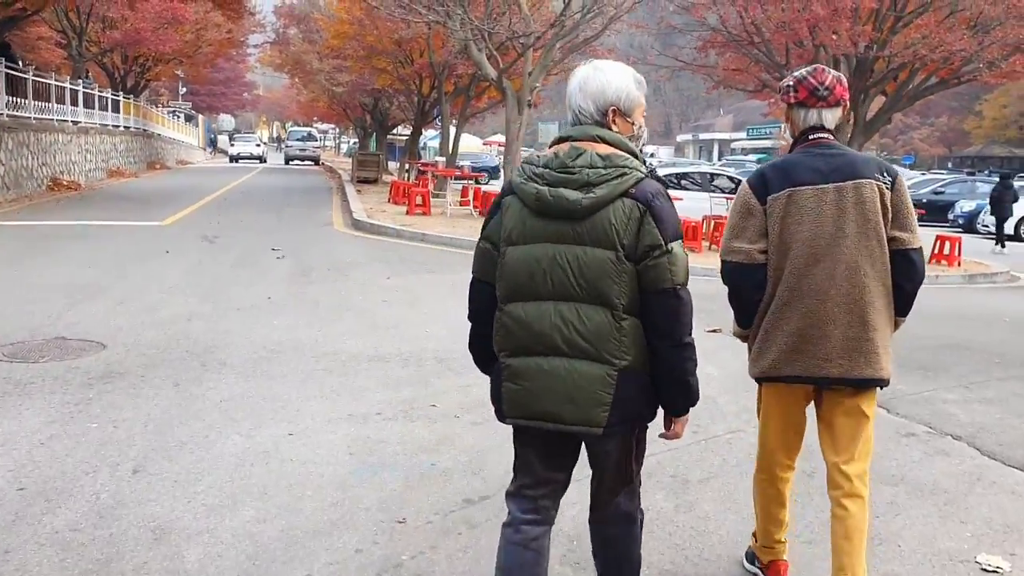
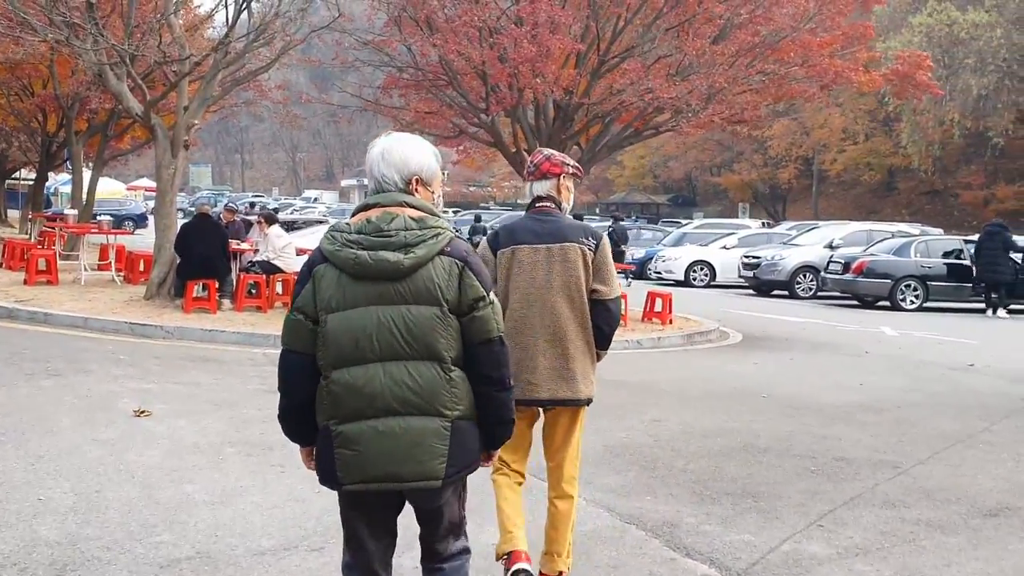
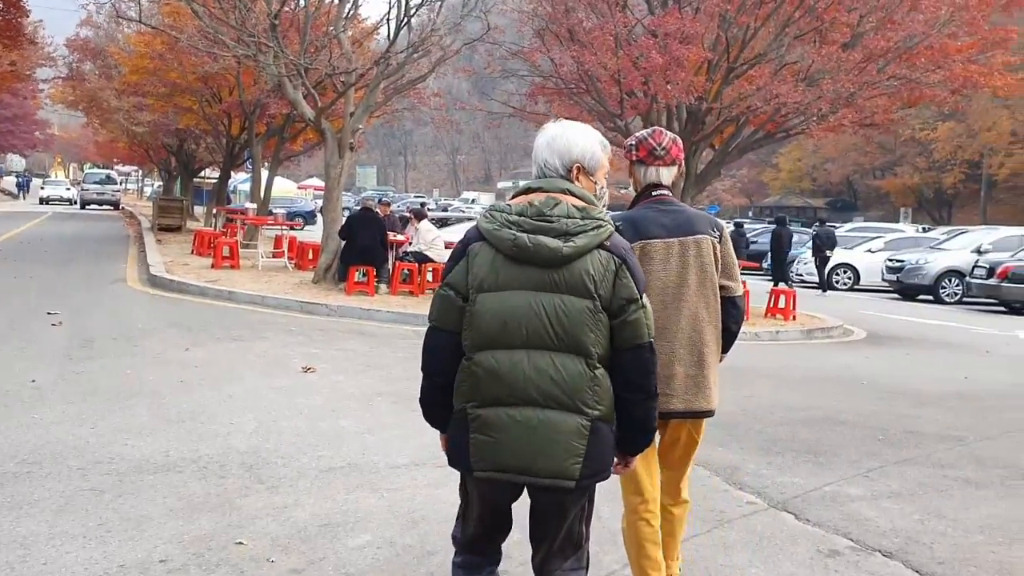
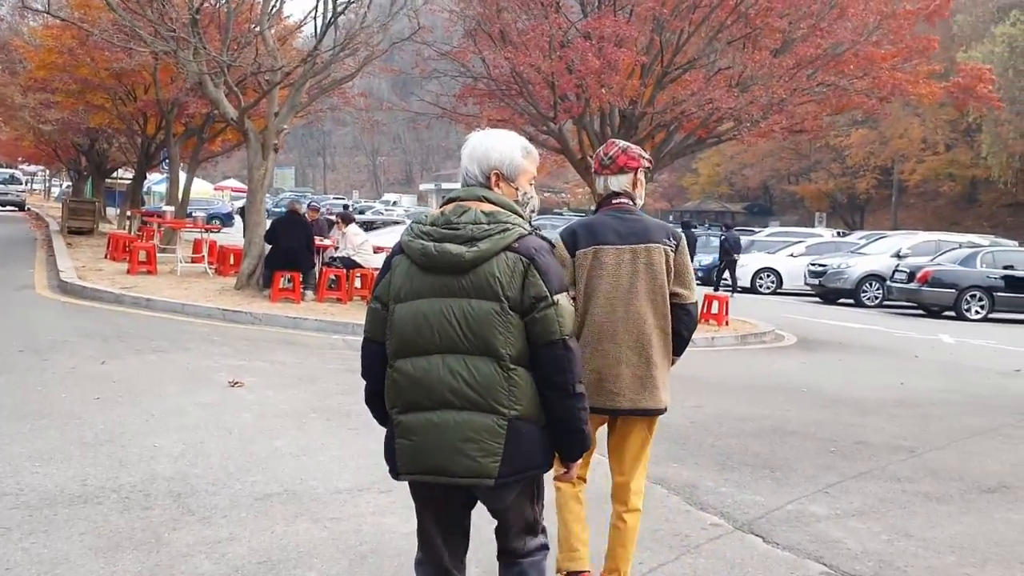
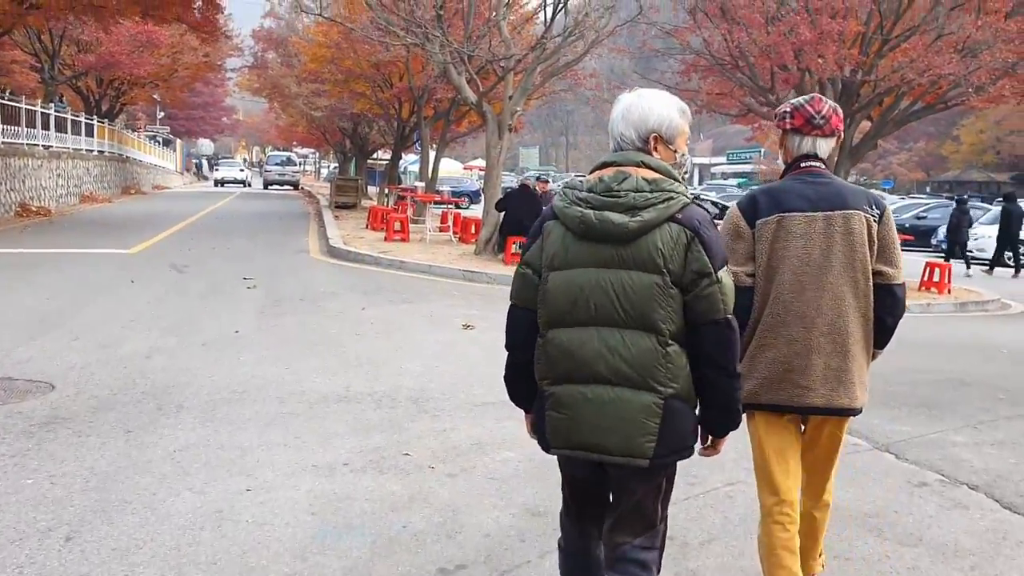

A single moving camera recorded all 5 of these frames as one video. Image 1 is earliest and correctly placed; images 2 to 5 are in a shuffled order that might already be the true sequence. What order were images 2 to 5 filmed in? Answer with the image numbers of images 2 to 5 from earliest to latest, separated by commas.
5, 3, 4, 2
